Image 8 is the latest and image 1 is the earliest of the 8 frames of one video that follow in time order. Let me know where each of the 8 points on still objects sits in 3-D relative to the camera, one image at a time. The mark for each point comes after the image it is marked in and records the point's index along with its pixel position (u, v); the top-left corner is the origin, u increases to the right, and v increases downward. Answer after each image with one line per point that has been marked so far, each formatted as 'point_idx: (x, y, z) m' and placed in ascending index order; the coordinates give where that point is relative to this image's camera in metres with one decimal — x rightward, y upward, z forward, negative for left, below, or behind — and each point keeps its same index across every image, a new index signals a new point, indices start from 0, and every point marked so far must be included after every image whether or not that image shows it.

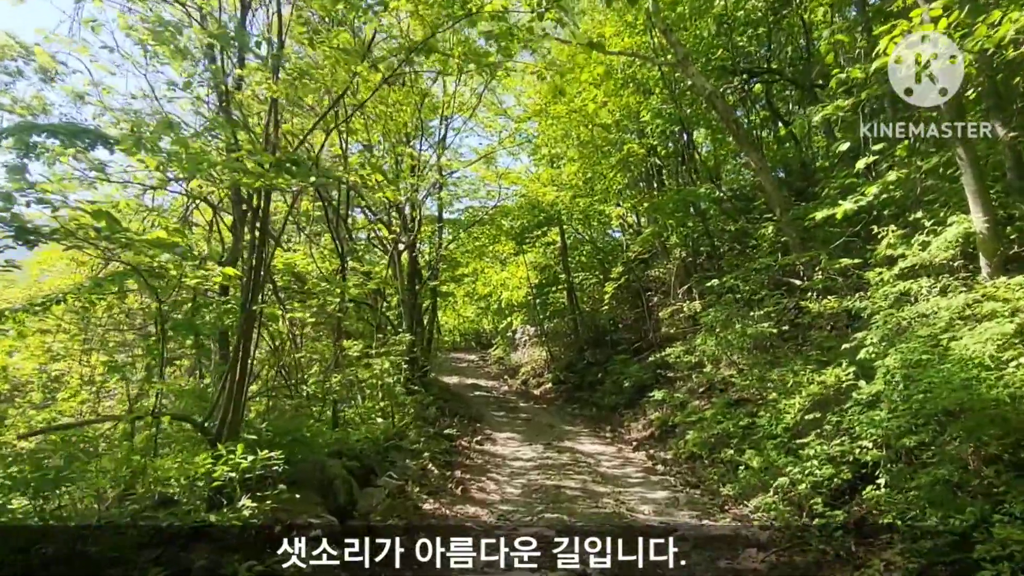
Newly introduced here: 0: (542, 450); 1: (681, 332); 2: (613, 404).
0: (+0.5, -2.6, +10.2) m
1: (+4.0, -1.1, +15.2) m
2: (+2.4, -2.8, +15.4) m
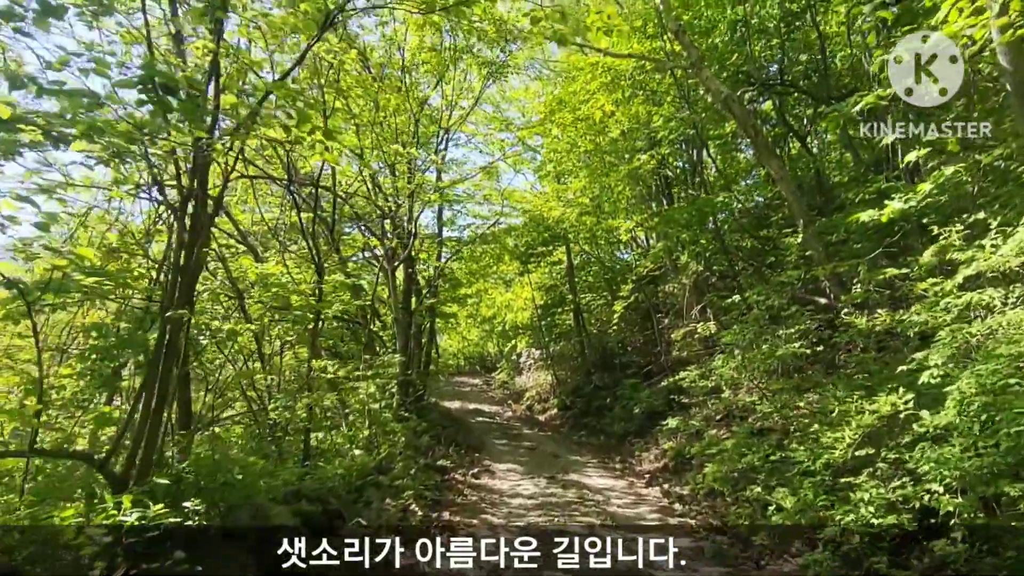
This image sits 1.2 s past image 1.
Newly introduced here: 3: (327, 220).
0: (+0.5, -2.8, +9.2) m
1: (+4.0, -1.5, +14.2) m
2: (+2.5, -3.2, +14.4) m
3: (-2.9, +1.1, +10.1) m
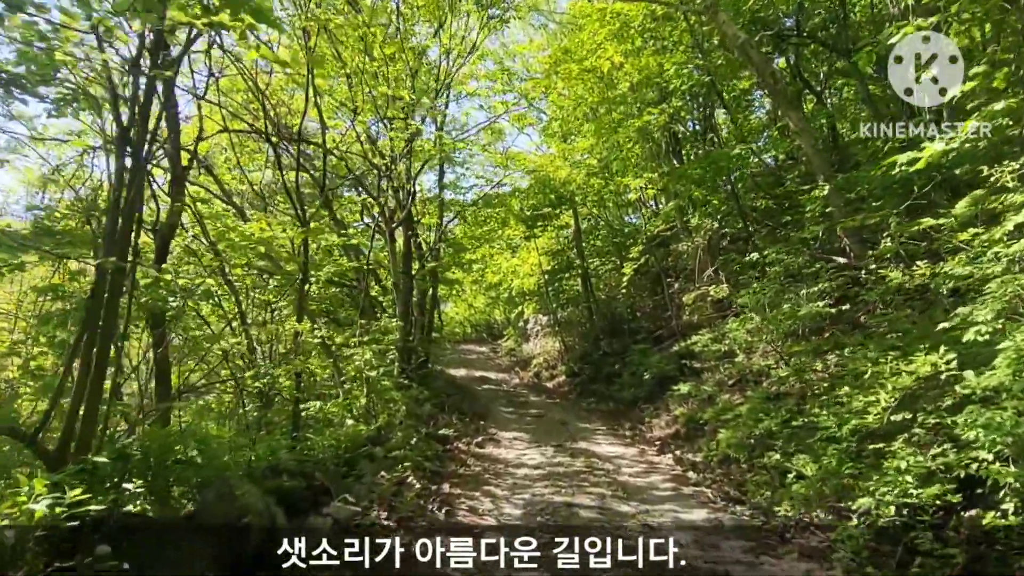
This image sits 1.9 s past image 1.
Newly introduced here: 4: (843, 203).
0: (+0.5, -2.3, +8.9) m
1: (+4.2, -0.7, +13.8) m
2: (+2.6, -2.4, +14.0) m
3: (-2.9, +1.6, +9.6) m
4: (+4.7, +1.2, +9.1) m
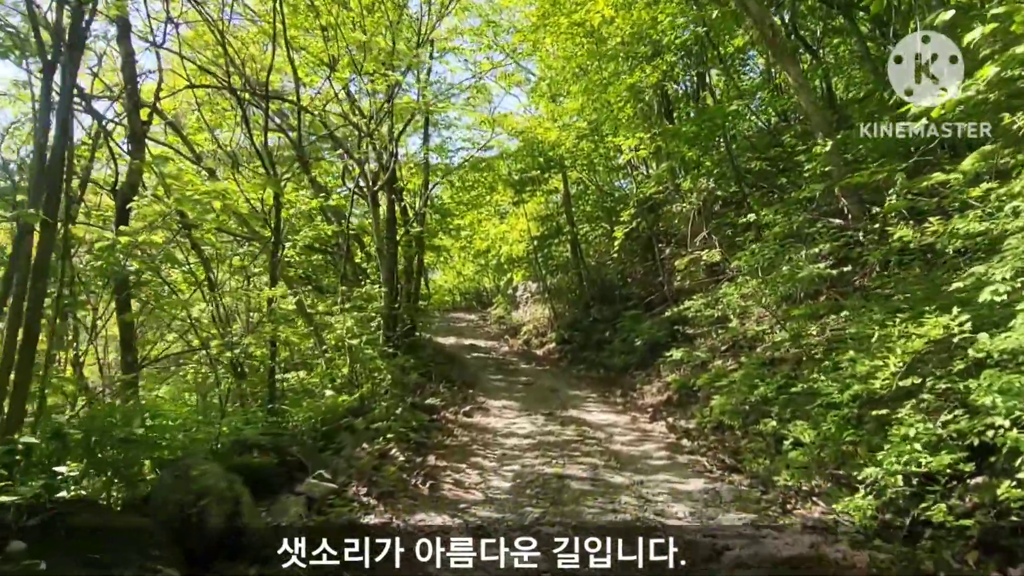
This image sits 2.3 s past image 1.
0: (+0.4, -1.8, +8.7) m
1: (+3.9, +0.1, +13.5) m
2: (+2.4, -1.6, +13.8) m
3: (-3.1, +2.1, +9.1) m
4: (+4.5, +1.7, +8.8) m
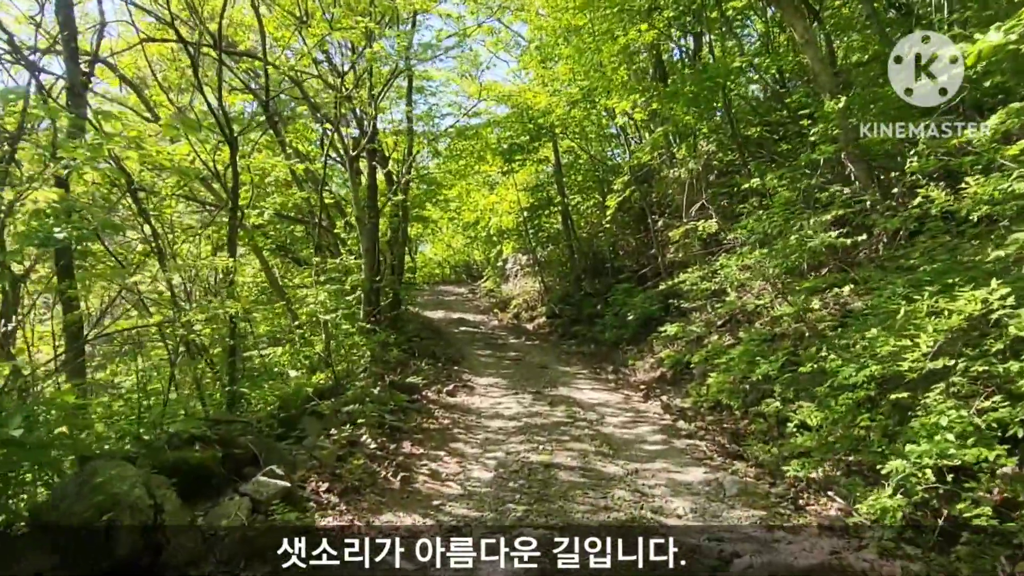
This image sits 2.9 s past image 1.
0: (+0.2, -1.4, +8.2) m
1: (+3.7, +0.6, +13.0) m
2: (+2.1, -1.1, +13.4) m
3: (-3.2, +2.5, +8.5) m
4: (+4.3, +2.1, +8.2) m
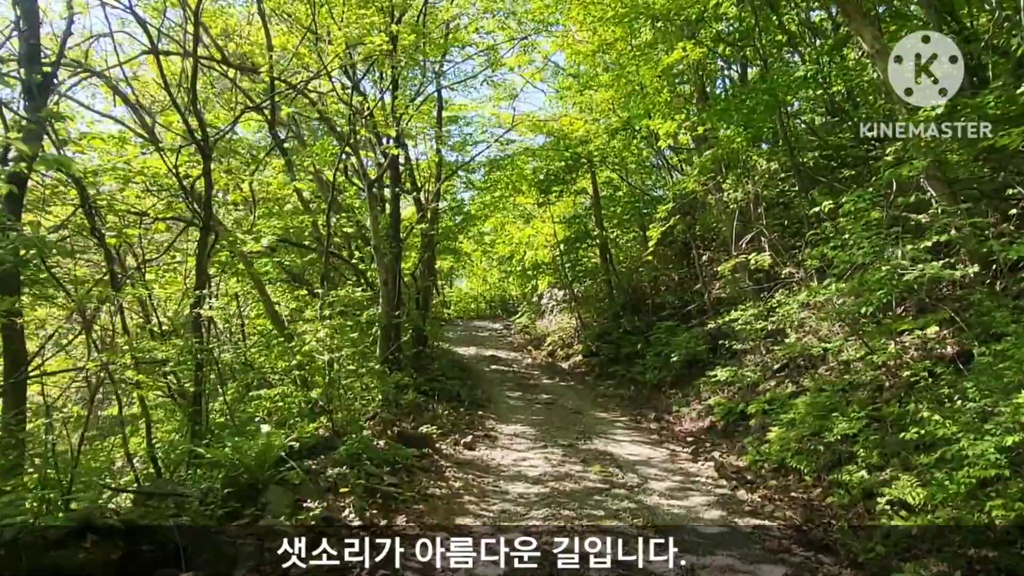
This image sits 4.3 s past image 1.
0: (+0.5, -1.8, +7.1) m
1: (+4.3, -0.1, +11.8) m
2: (+2.7, -1.8, +12.2) m
3: (-2.9, +2.1, +7.8) m
4: (+4.7, +1.6, +7.1) m
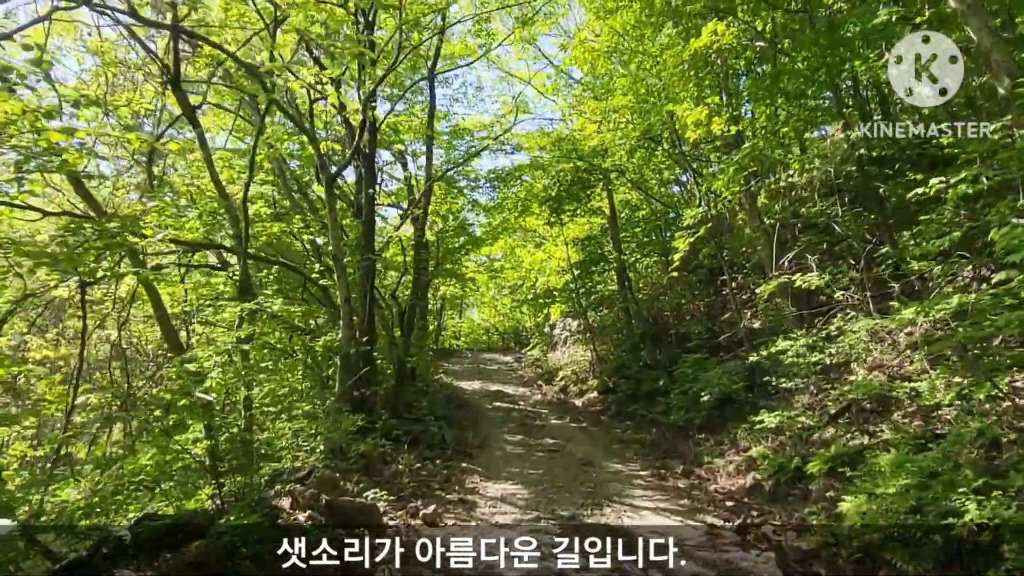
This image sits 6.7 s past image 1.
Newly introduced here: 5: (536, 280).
0: (+0.3, -2.0, +5.1) m
1: (+4.3, -0.5, +9.8) m
2: (+2.7, -2.2, +10.1) m
3: (-3.0, +2.0, +6.1) m
4: (+4.5, +1.5, +5.2) m
5: (+0.6, +0.3, +17.5) m
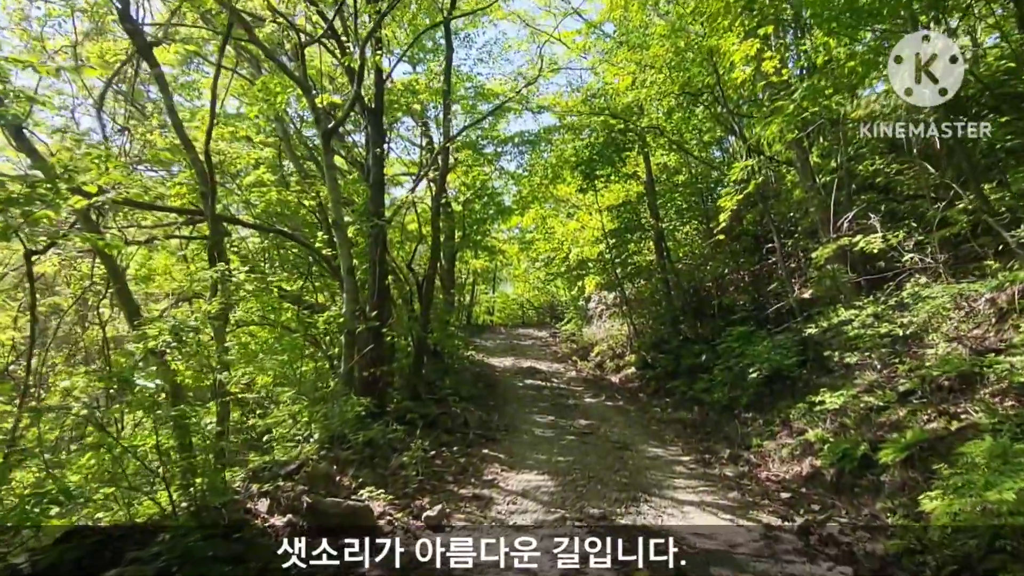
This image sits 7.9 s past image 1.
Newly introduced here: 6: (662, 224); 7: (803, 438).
0: (+0.5, -1.7, +4.3) m
1: (+4.6, 0.0, +8.7) m
2: (+3.1, -1.7, +9.2) m
3: (-2.9, +2.2, +5.4) m
4: (+4.6, +1.8, +4.0) m
5: (+1.4, +1.0, +16.6) m
6: (+3.2, +1.5, +13.9) m
7: (+3.2, -1.6, +6.8) m
